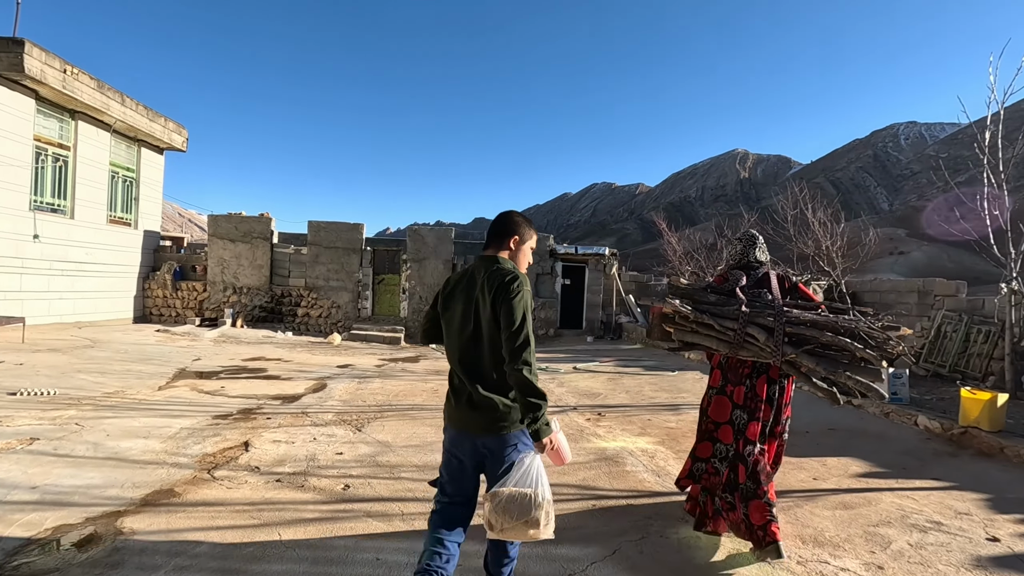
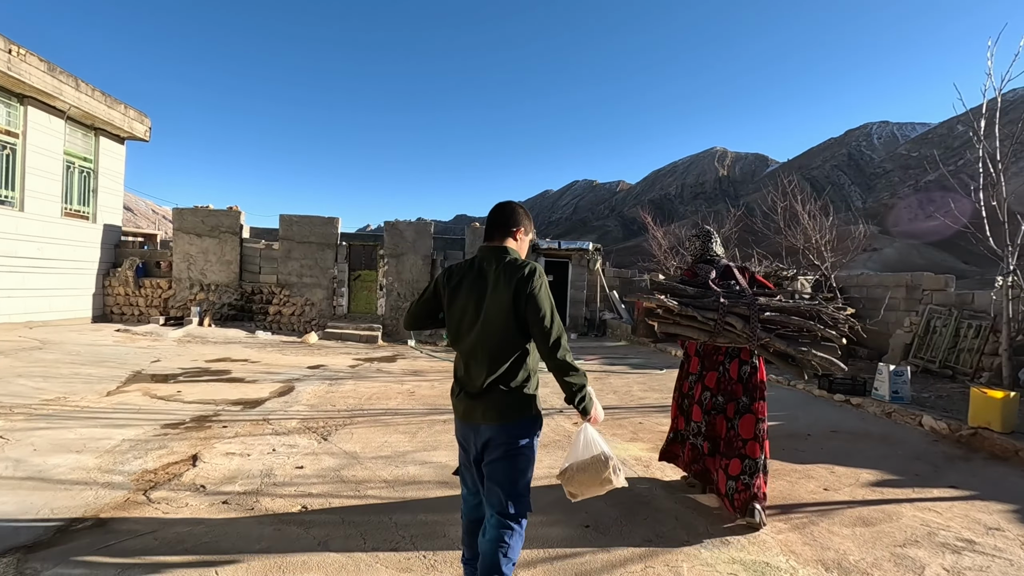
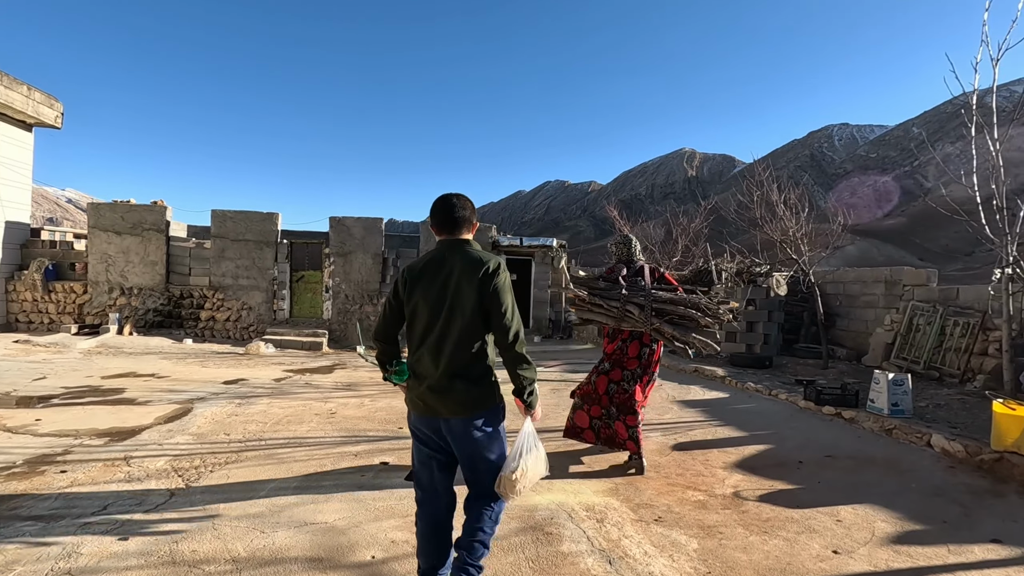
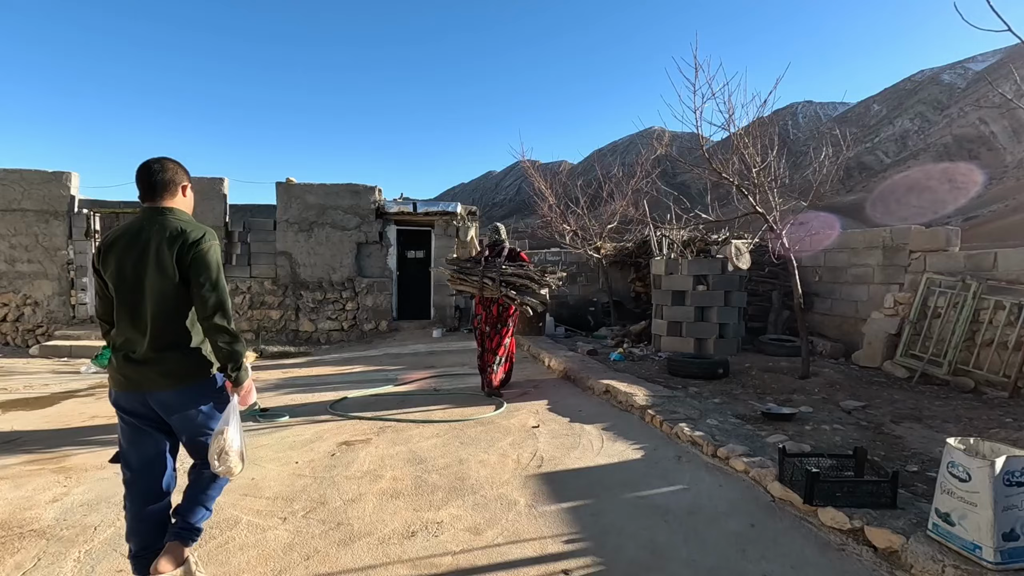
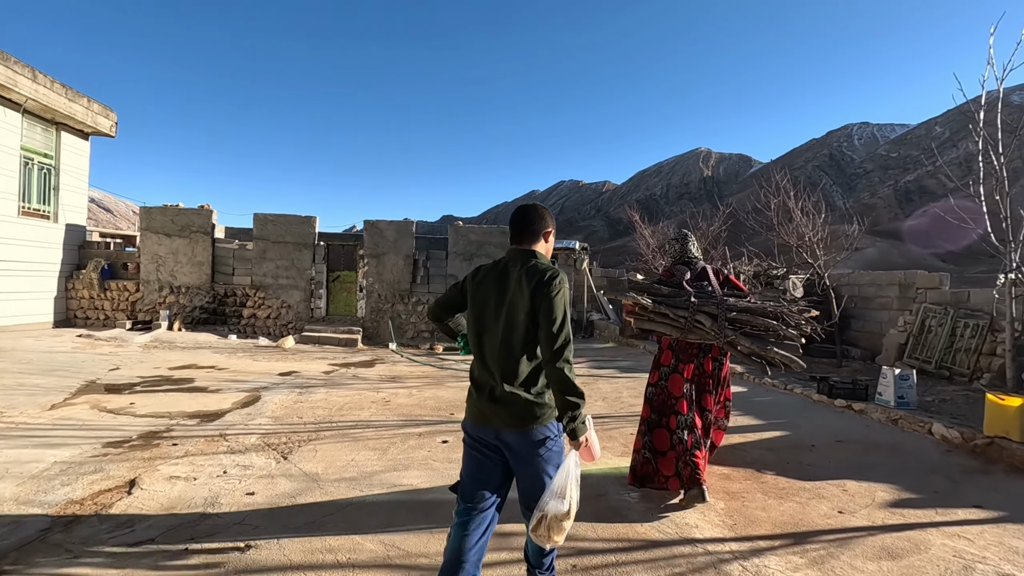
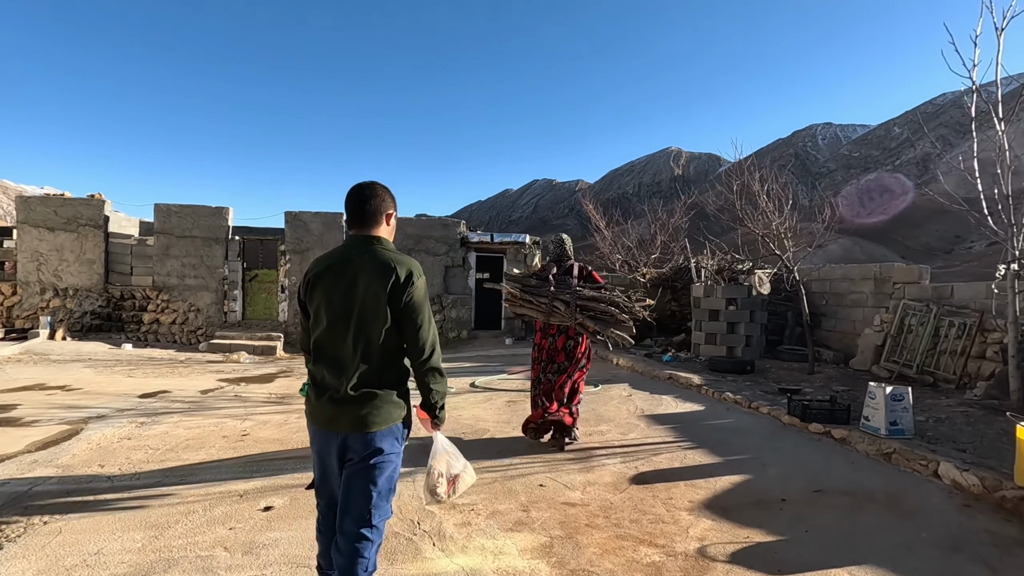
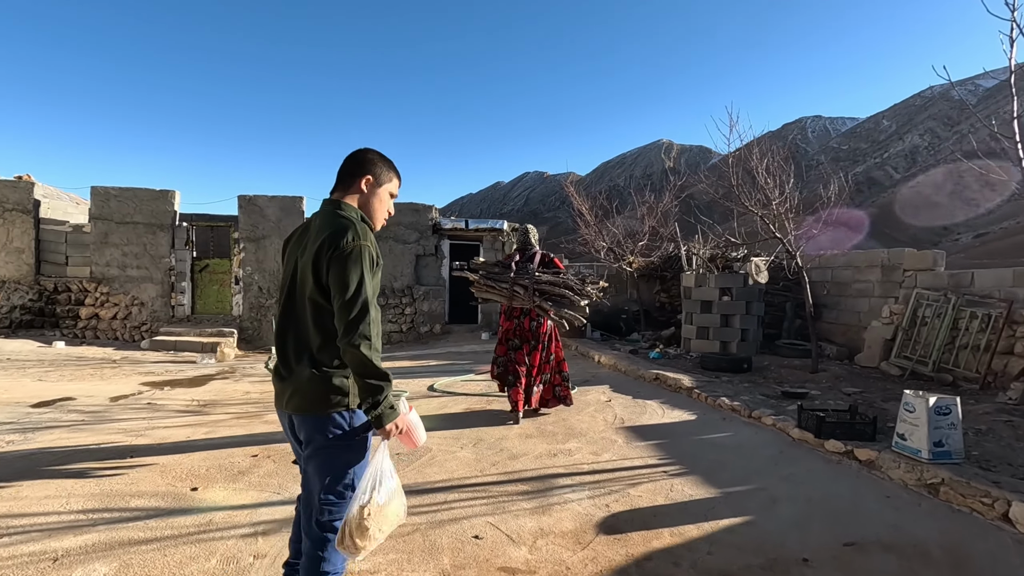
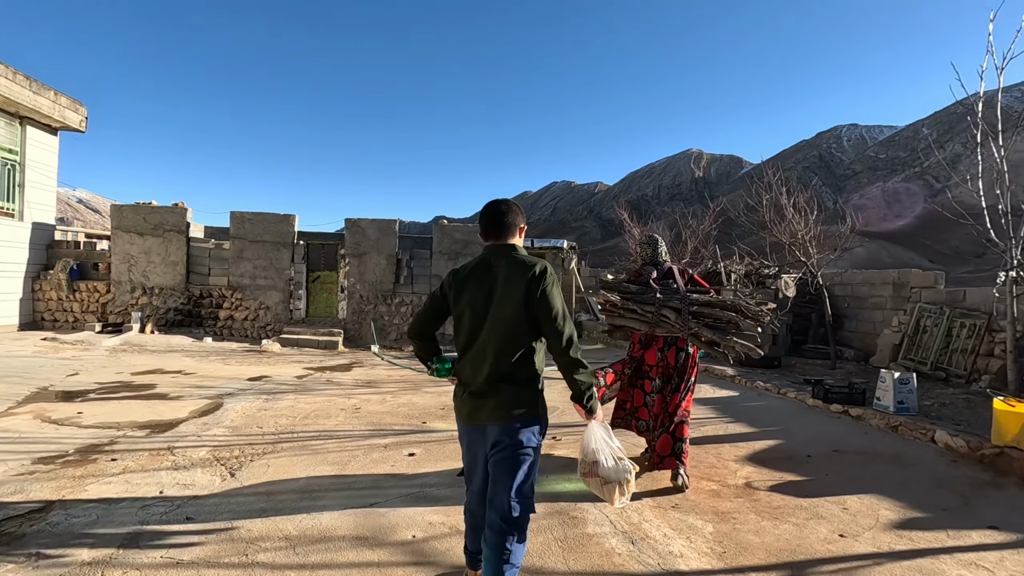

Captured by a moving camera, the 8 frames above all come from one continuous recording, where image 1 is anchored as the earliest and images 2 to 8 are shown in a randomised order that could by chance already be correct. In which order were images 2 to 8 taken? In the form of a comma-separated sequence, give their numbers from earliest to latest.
2, 5, 8, 3, 6, 7, 4
